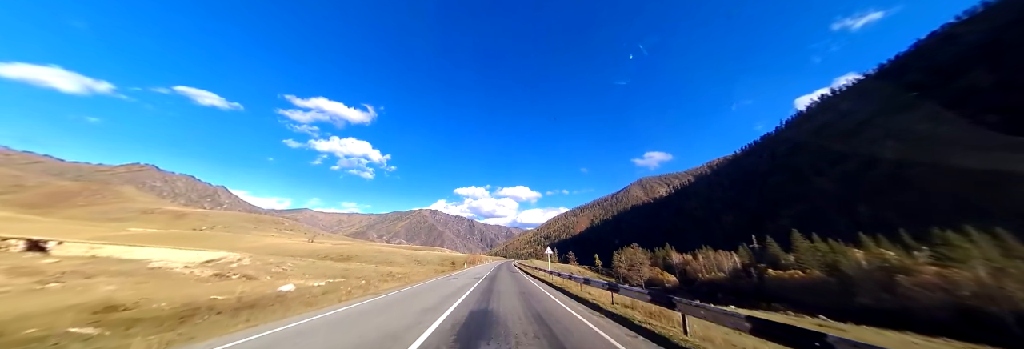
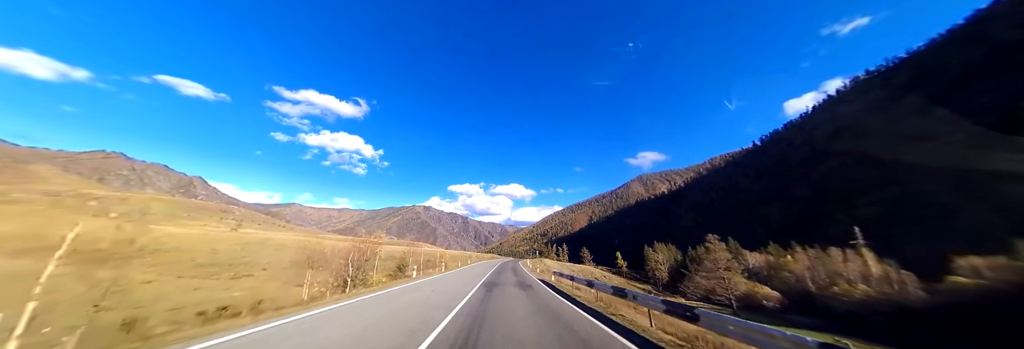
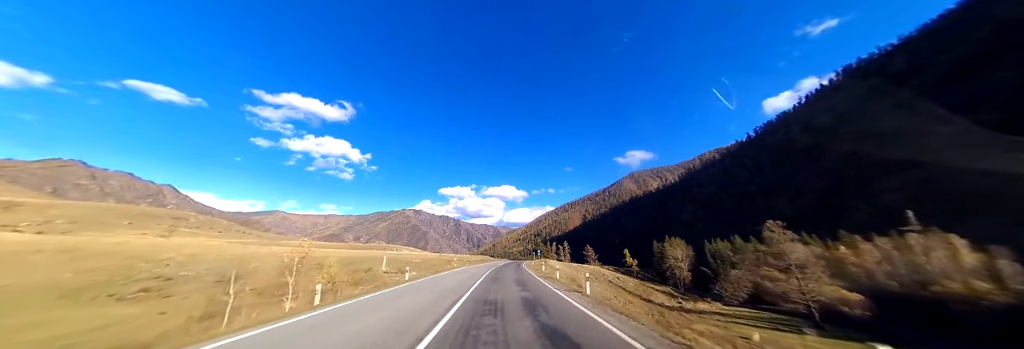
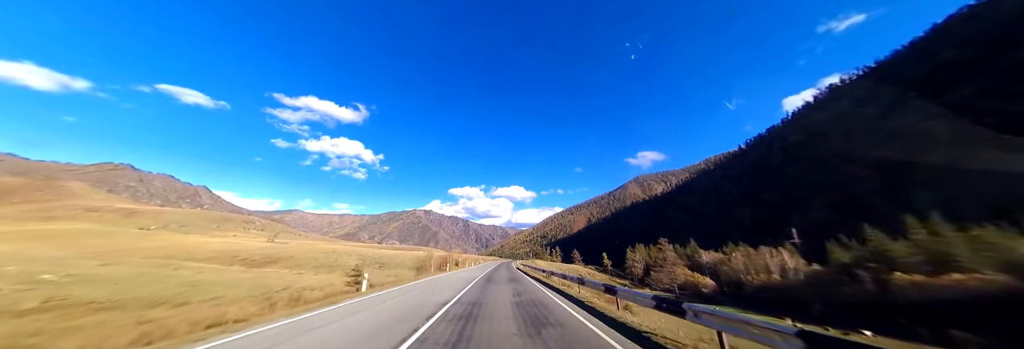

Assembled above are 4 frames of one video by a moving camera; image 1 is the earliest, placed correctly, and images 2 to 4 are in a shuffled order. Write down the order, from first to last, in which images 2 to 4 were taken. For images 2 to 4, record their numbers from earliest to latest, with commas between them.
4, 2, 3
